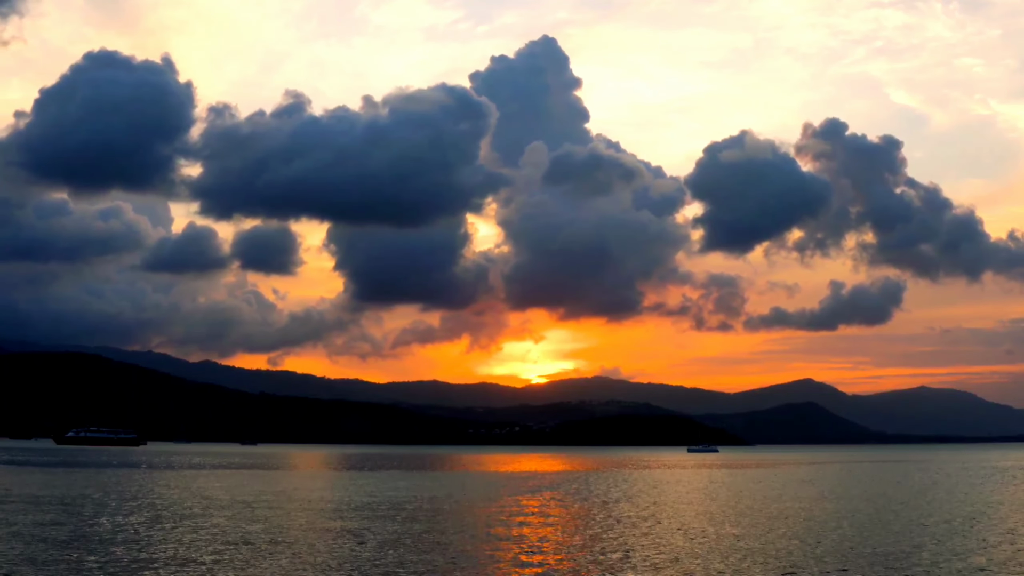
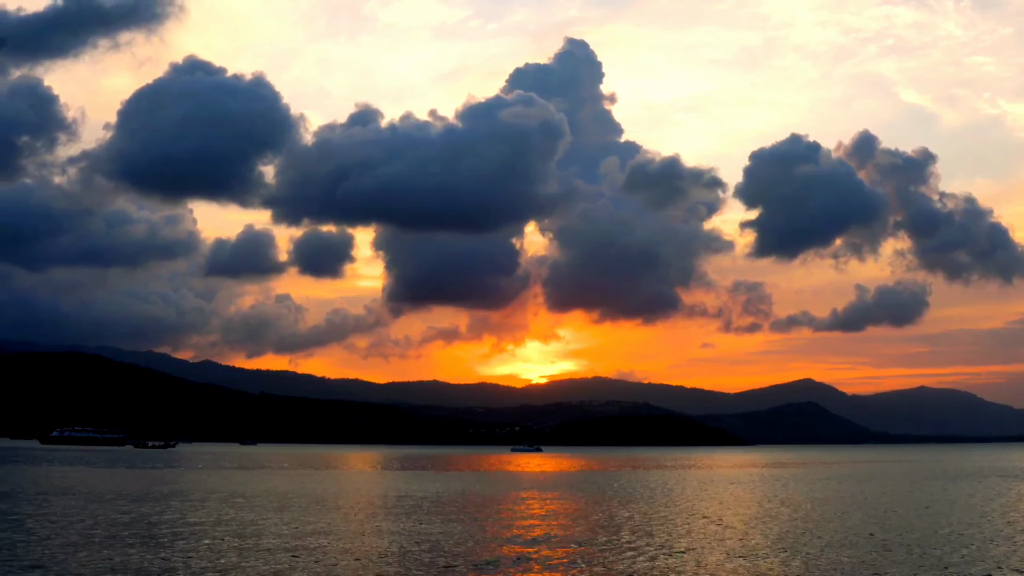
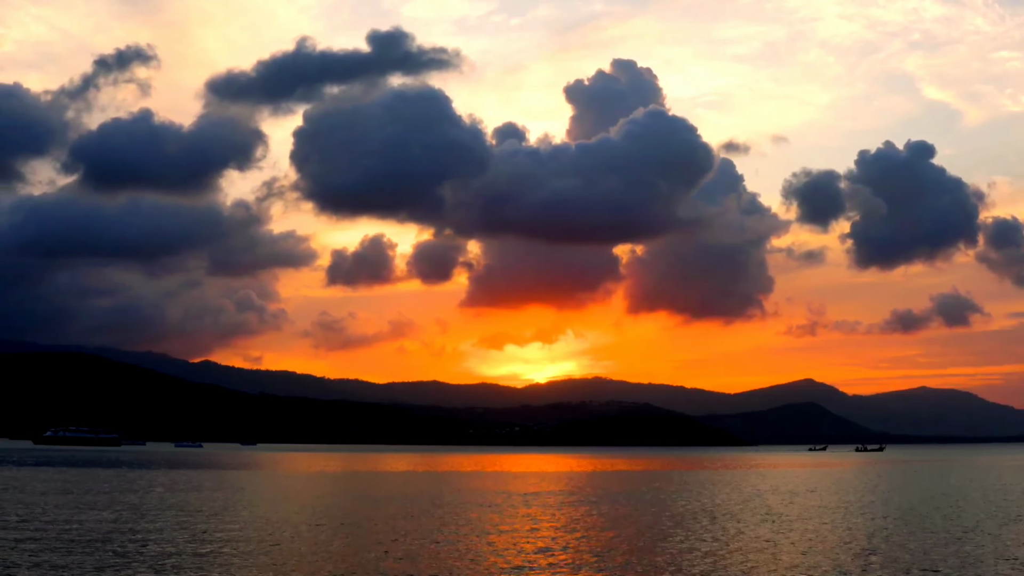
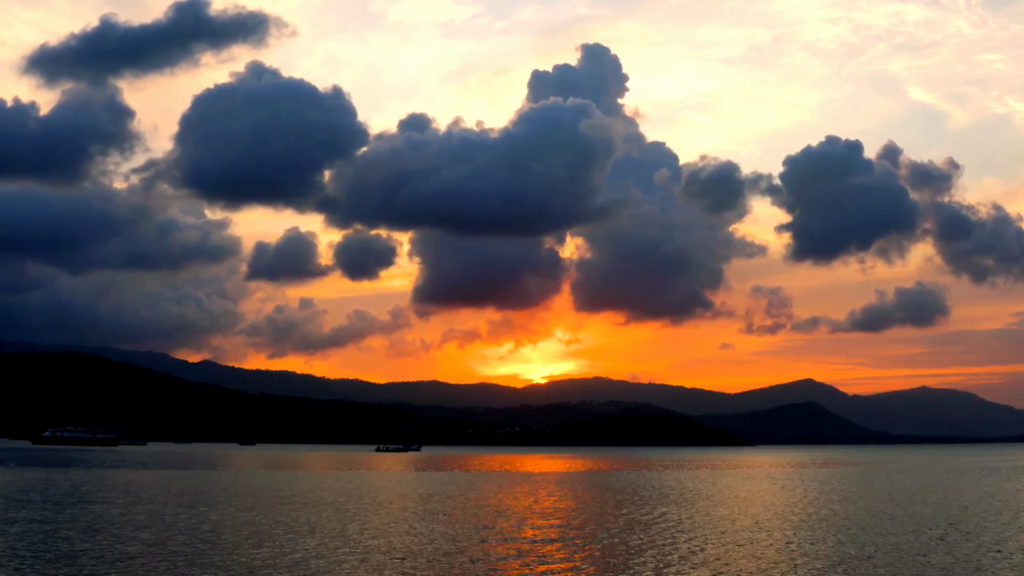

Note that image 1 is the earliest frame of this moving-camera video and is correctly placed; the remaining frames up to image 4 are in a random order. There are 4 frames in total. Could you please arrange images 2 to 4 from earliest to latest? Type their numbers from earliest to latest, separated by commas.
2, 4, 3
